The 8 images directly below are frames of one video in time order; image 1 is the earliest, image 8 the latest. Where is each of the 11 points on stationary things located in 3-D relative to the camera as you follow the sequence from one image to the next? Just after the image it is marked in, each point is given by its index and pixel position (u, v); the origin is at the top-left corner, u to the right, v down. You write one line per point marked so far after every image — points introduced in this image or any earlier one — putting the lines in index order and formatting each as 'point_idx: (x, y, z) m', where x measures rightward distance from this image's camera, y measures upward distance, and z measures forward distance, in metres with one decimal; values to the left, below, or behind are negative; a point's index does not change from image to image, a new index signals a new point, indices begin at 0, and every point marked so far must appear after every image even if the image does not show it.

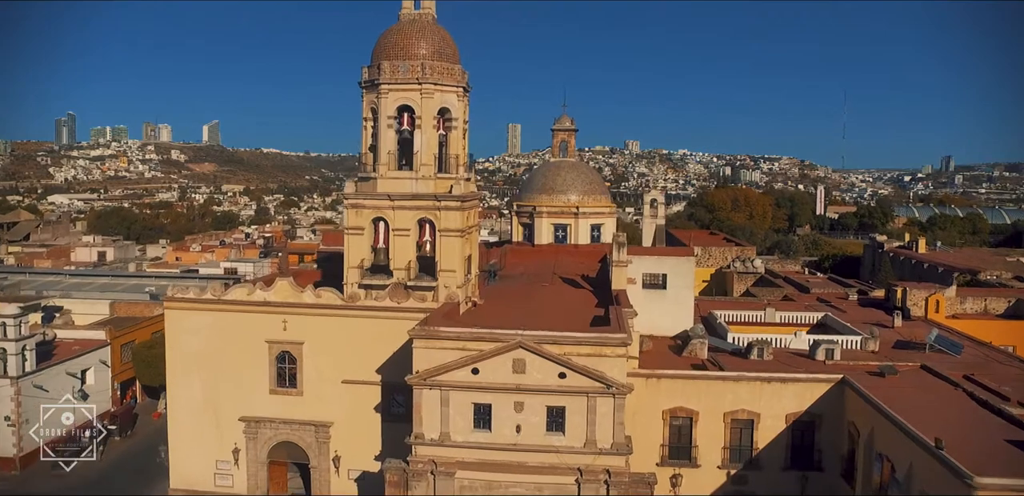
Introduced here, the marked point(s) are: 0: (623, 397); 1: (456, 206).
0: (+1.7, -2.3, +12.1) m
1: (-1.1, +0.8, +14.6) m
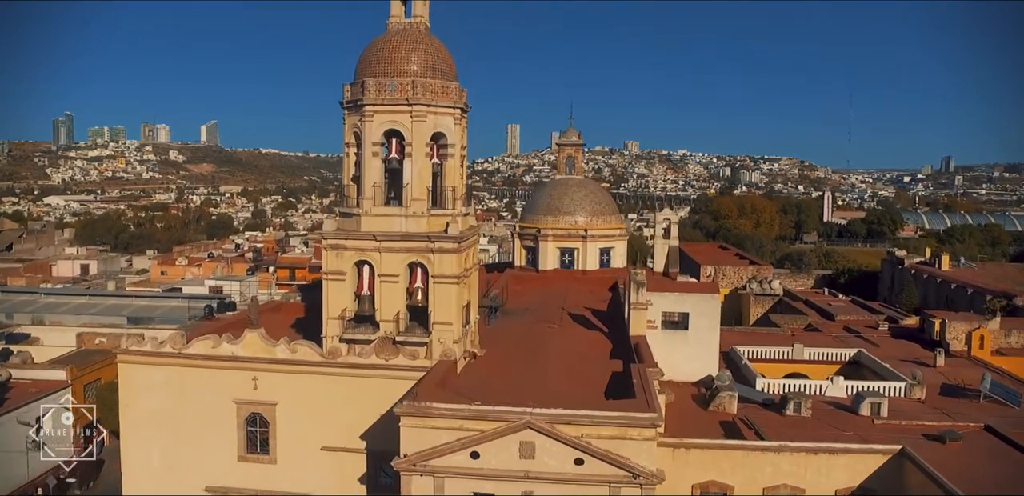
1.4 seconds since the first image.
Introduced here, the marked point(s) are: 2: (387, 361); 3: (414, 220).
0: (+1.8, -3.1, +10.0) m
1: (-1.0, 0.0, +12.5) m
2: (-2.0, -1.8, +12.6) m
3: (-1.6, +0.5, +12.7) m
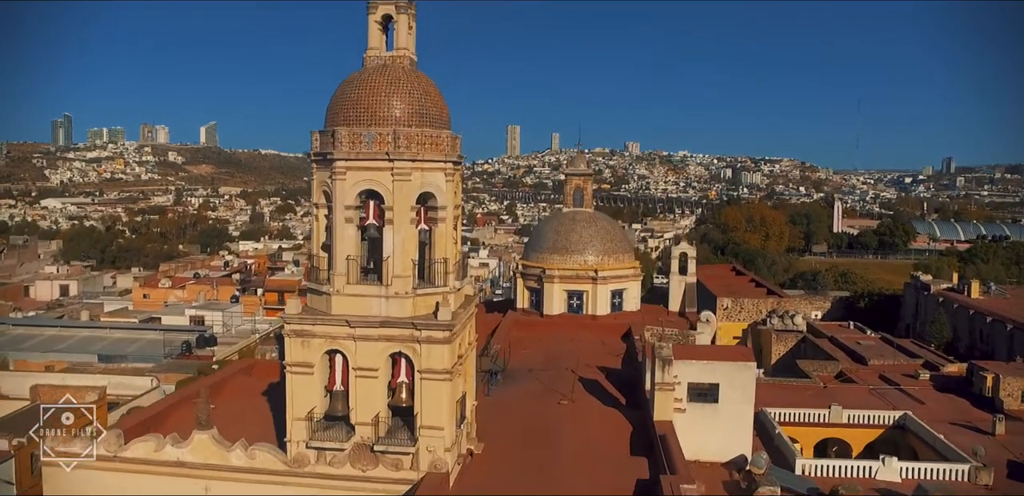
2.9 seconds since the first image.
0: (+1.9, -4.3, +7.7) m
1: (-0.9, -1.2, +10.2) m
2: (-2.0, -3.0, +10.3) m
3: (-1.5, -0.7, +10.4) m
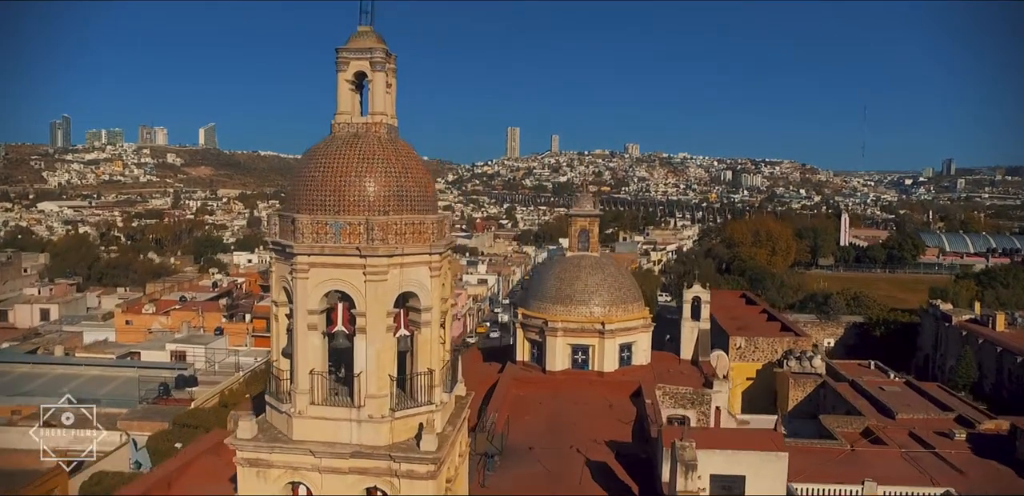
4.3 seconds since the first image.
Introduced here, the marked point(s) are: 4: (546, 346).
0: (+1.8, -5.5, +5.9) m
1: (-0.9, -2.4, +8.4) m
2: (-2.0, -4.2, +8.5) m
3: (-1.6, -2.0, +8.5) m
4: (+0.9, -2.5, +19.7) m
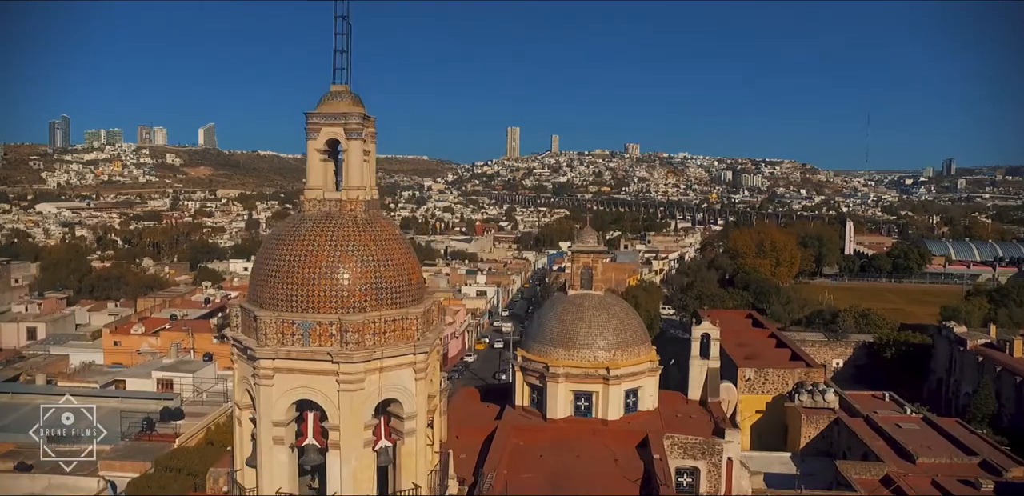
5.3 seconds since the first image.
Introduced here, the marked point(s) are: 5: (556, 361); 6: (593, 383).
0: (+1.8, -6.5, +4.7) m
1: (-1.0, -3.4, +7.2) m
2: (-2.0, -5.2, +7.3) m
3: (-1.6, -2.9, +7.4) m
4: (+0.8, -3.5, +18.5) m
5: (+1.0, -2.7, +18.7) m
6: (+1.9, -3.2, +18.4) m
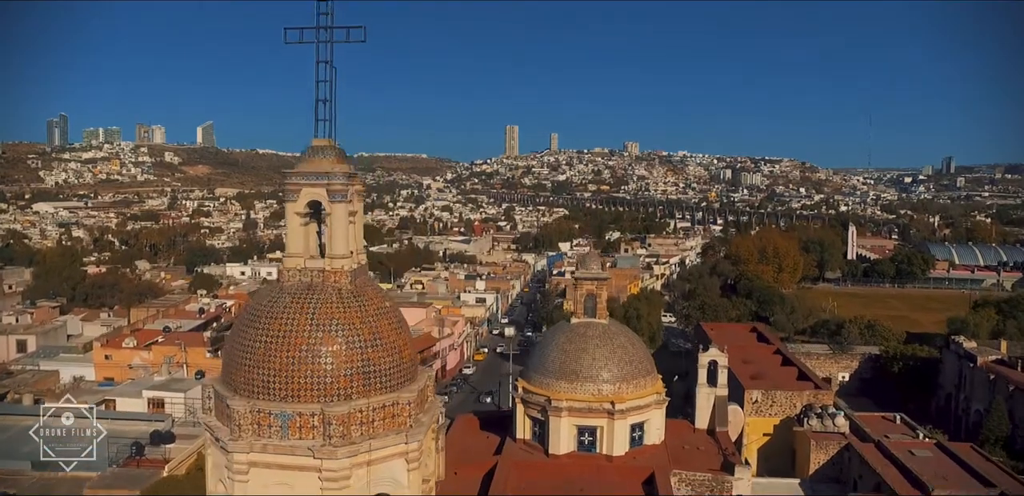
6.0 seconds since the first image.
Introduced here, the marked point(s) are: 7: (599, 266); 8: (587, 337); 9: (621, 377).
0: (+1.9, -7.2, +4.0) m
1: (-0.9, -4.1, +6.4) m
2: (-2.0, -5.9, +6.5) m
3: (-1.6, -3.6, +6.6) m
4: (+0.9, -4.1, +17.8) m
5: (+1.1, -3.4, +17.9) m
6: (+1.9, -3.8, +17.6) m
7: (+2.1, -0.4, +19.3) m
8: (+1.8, -2.1, +18.3) m
9: (+2.5, -3.0, +17.9) m
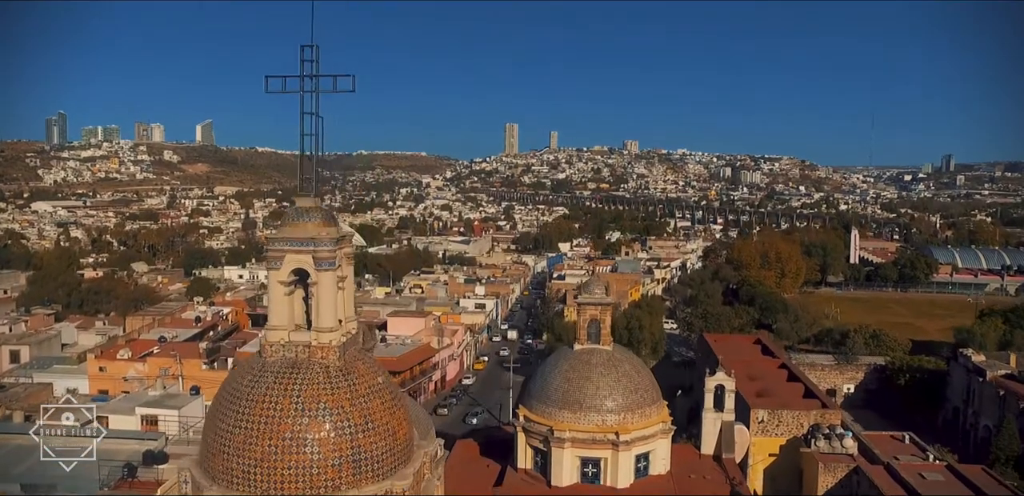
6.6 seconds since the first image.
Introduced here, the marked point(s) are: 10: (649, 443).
0: (+1.9, -7.8, +3.4) m
1: (-0.9, -4.7, +5.9) m
2: (-2.0, -6.5, +6.0) m
3: (-1.5, -4.2, +6.0) m
4: (+0.9, -4.7, +17.2) m
5: (+1.1, -3.9, +17.3) m
6: (+2.0, -4.4, +17.0) m
7: (+2.2, -1.0, +18.7) m
8: (+1.8, -2.7, +17.7) m
9: (+2.5, -3.5, +17.3) m
10: (+3.1, -4.4, +17.4) m
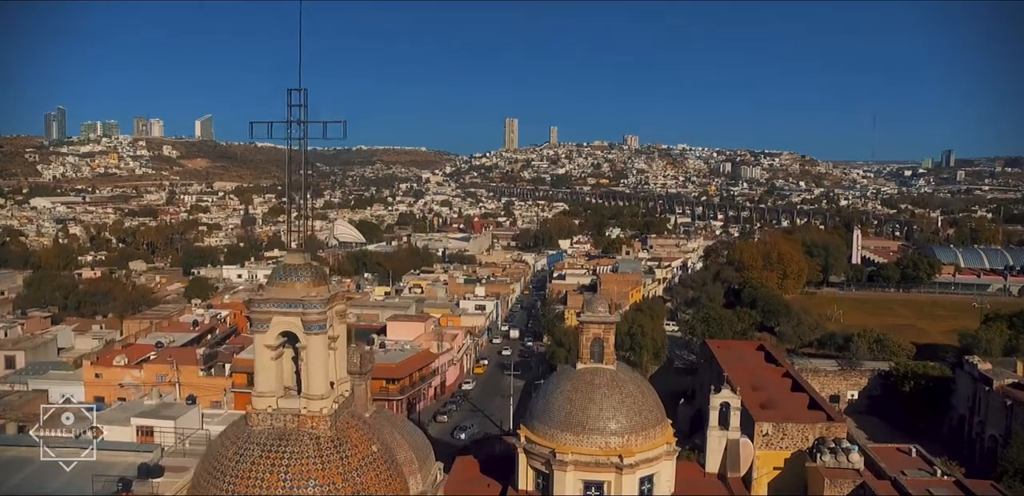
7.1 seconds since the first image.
0: (+1.9, -8.3, +3.0) m
1: (-0.9, -5.1, +5.5) m
2: (-1.9, -7.0, +5.6) m
3: (-1.5, -4.7, +5.6) m
4: (+0.9, -5.0, +16.8) m
5: (+1.1, -4.3, +16.9) m
6: (+2.0, -4.8, +16.6) m
7: (+2.2, -1.3, +18.3) m
8: (+1.8, -3.1, +17.3) m
9: (+2.6, -3.9, +16.9) m
10: (+3.1, -4.8, +17.0) m
